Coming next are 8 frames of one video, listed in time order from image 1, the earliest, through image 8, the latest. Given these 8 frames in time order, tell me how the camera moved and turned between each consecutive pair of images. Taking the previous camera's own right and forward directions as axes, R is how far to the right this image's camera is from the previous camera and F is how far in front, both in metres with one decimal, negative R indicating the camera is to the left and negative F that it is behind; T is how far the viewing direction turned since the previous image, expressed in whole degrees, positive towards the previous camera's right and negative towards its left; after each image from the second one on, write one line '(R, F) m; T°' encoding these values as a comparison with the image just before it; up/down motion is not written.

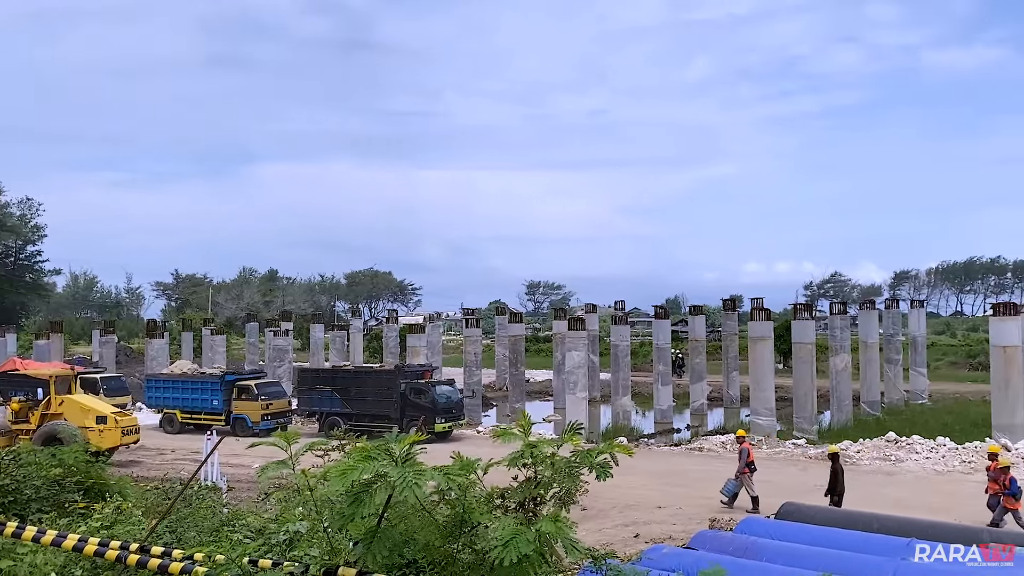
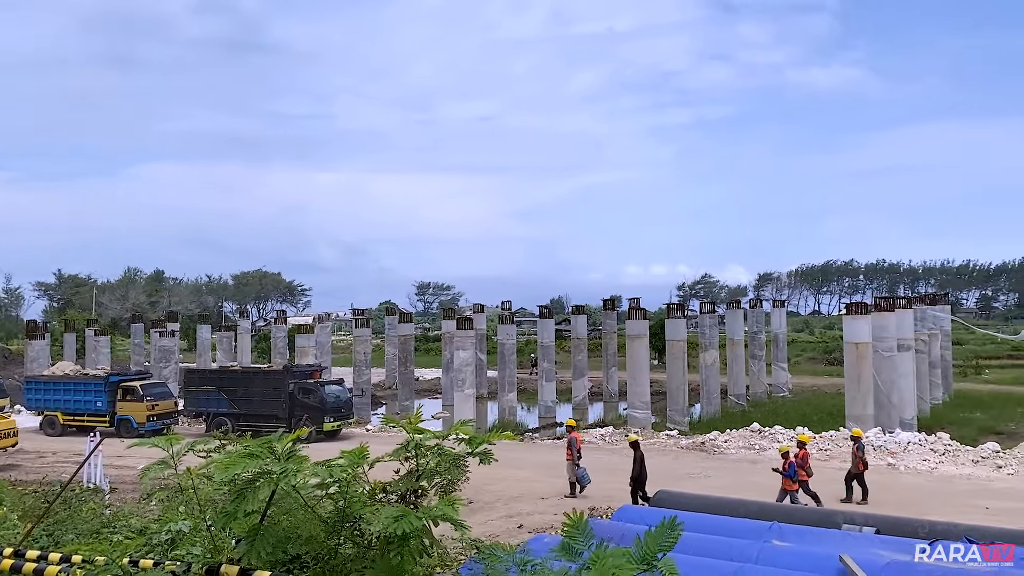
(+0.4, -0.4) m; +6°
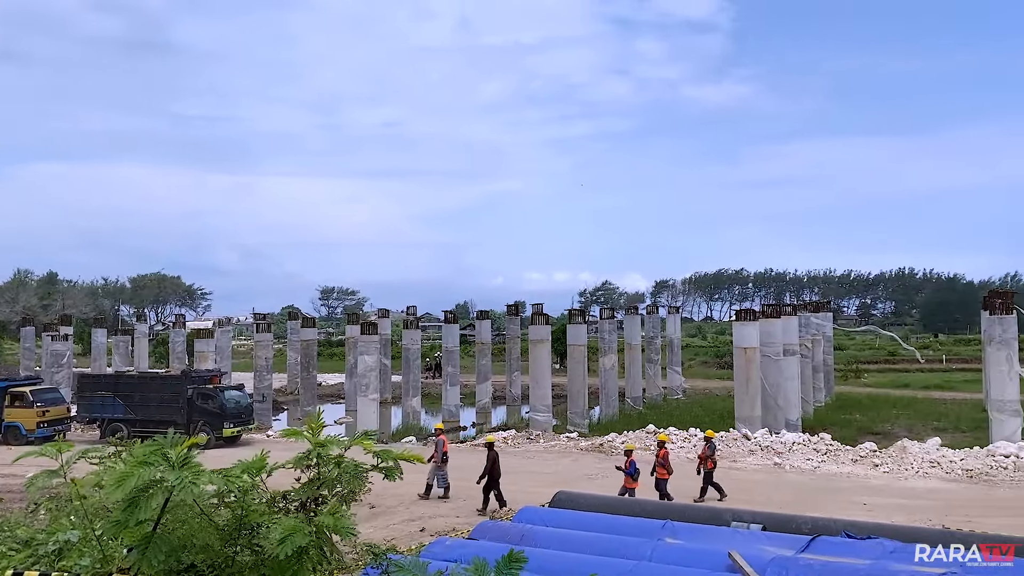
(+0.2, -0.2) m; +5°
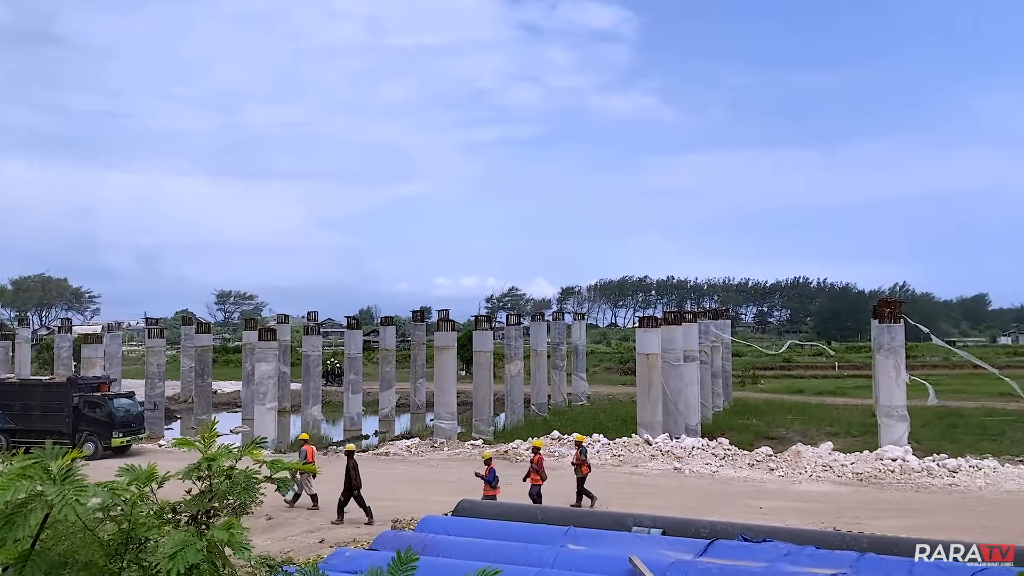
(+0.2, +0.1) m; +5°
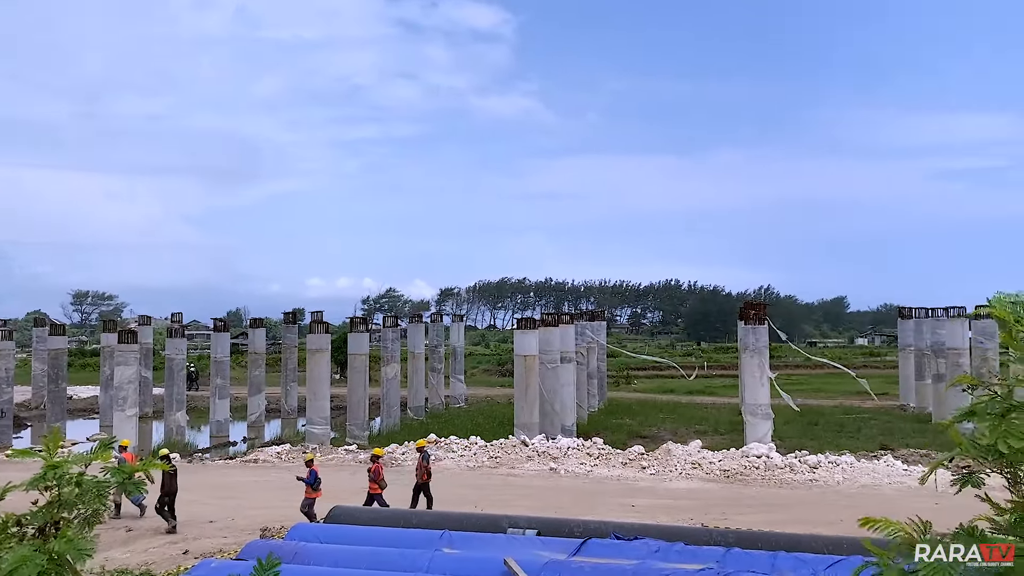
(+0.3, +0.1) m; +7°
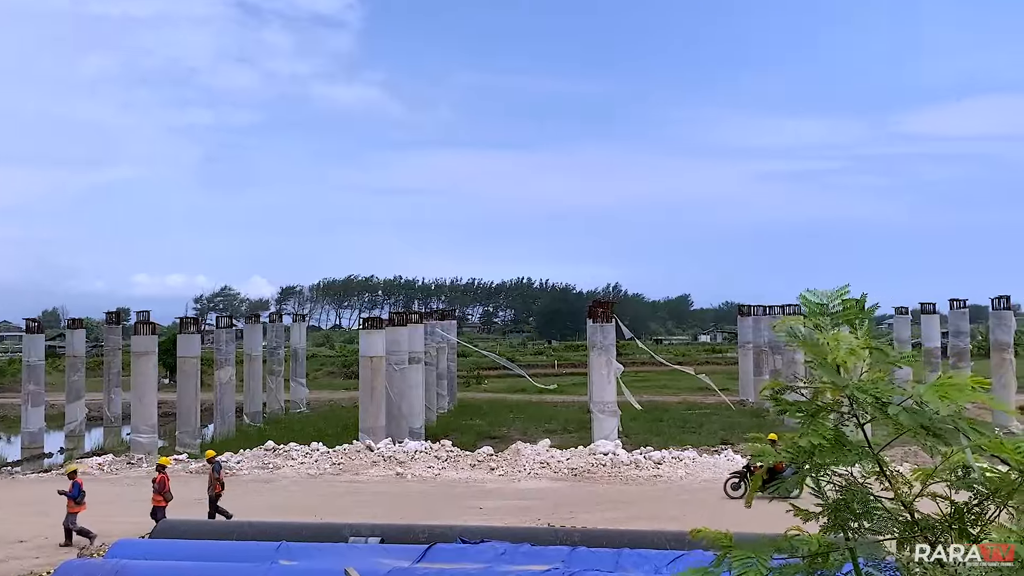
(+0.5, +0.3) m; +8°
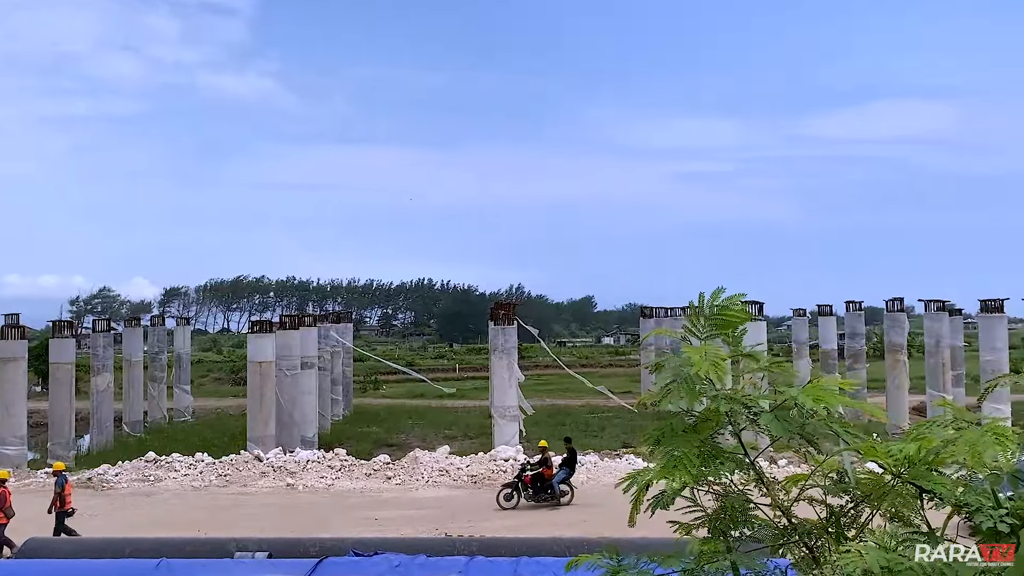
(+0.5, +0.4) m; +5°
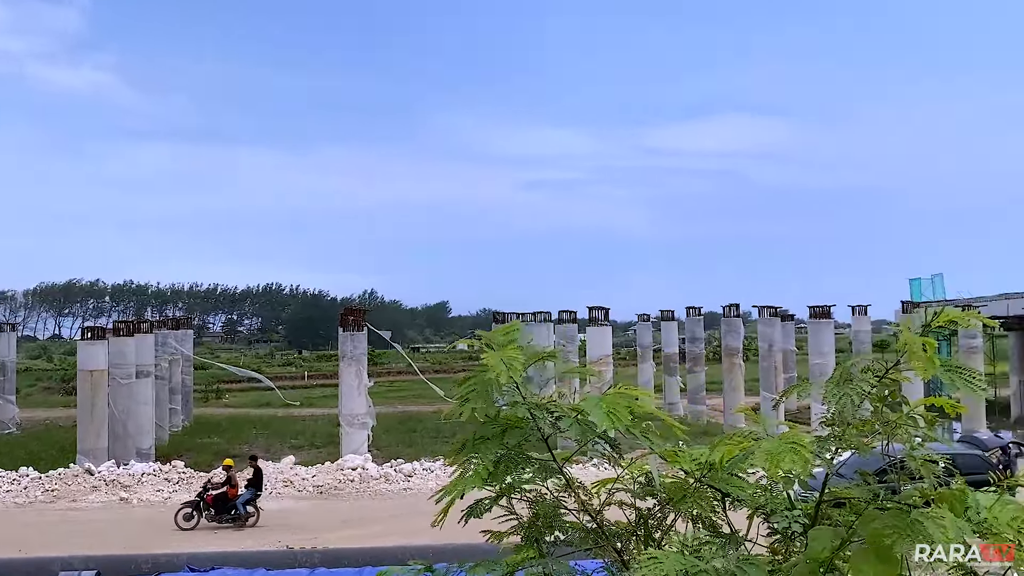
(+0.9, +0.1) m; +6°
